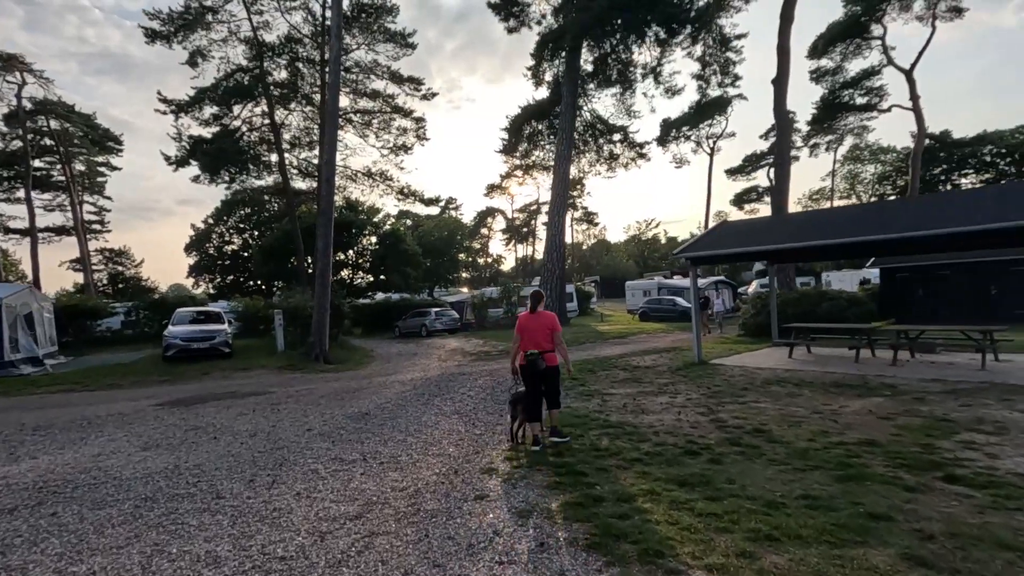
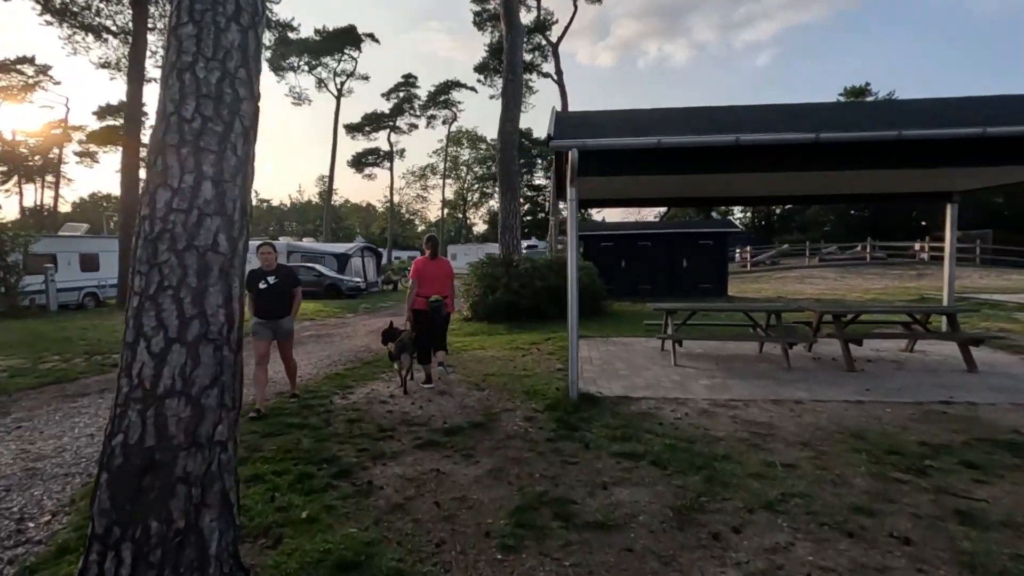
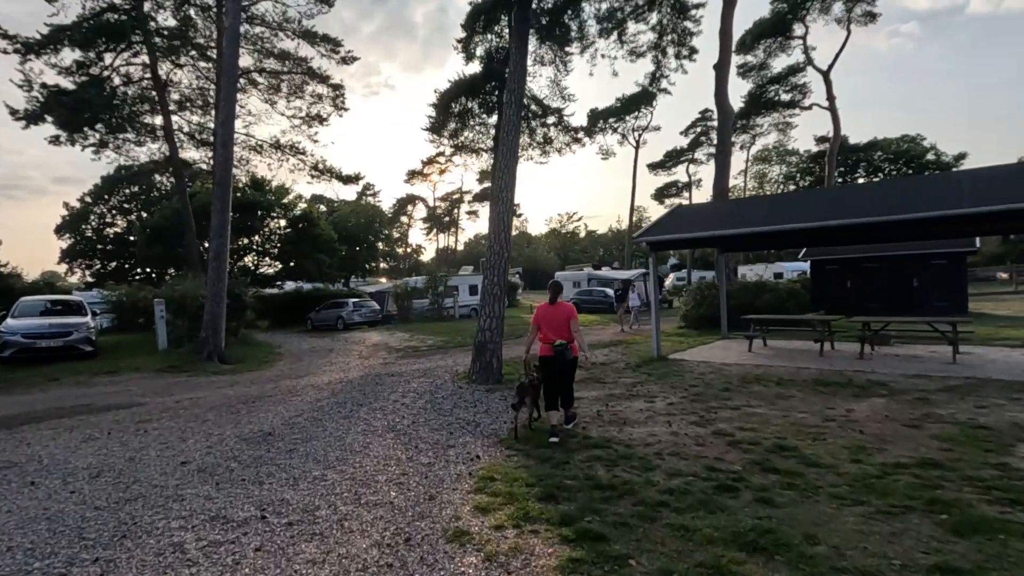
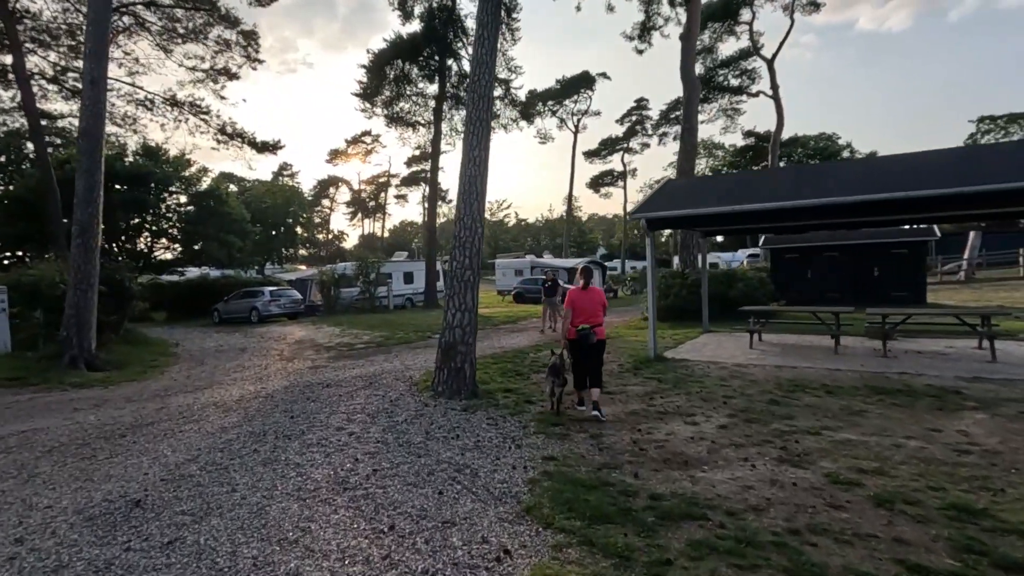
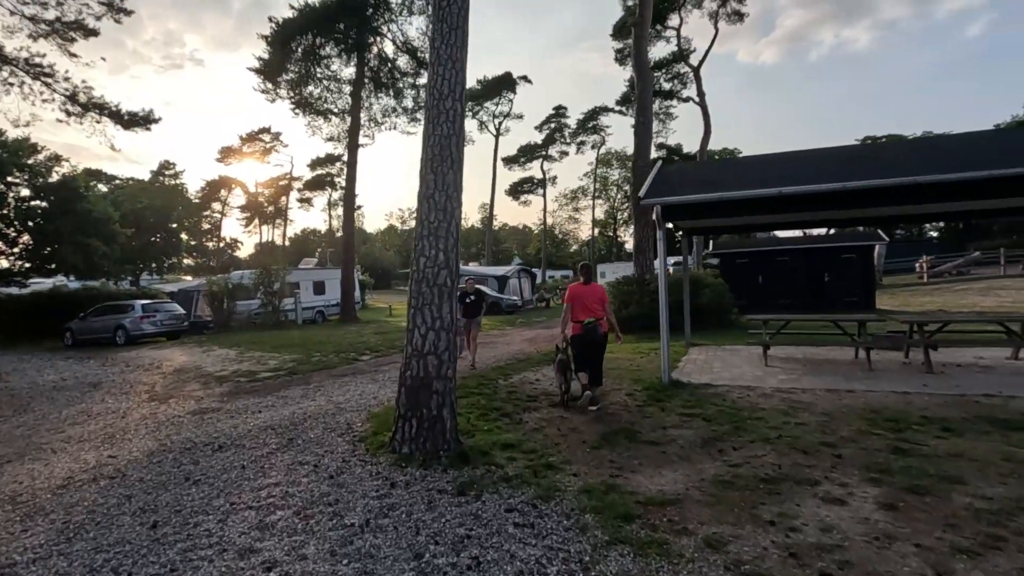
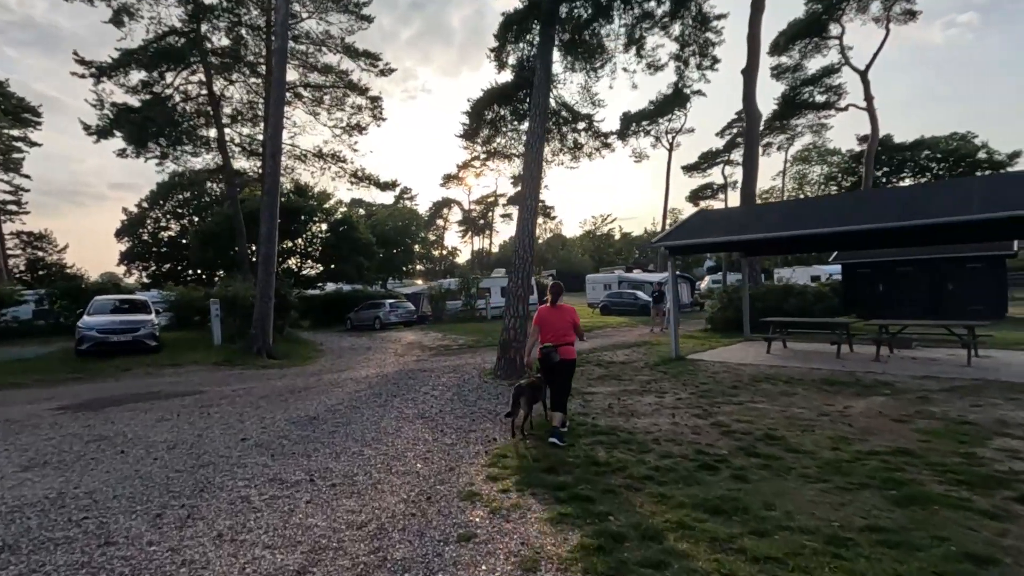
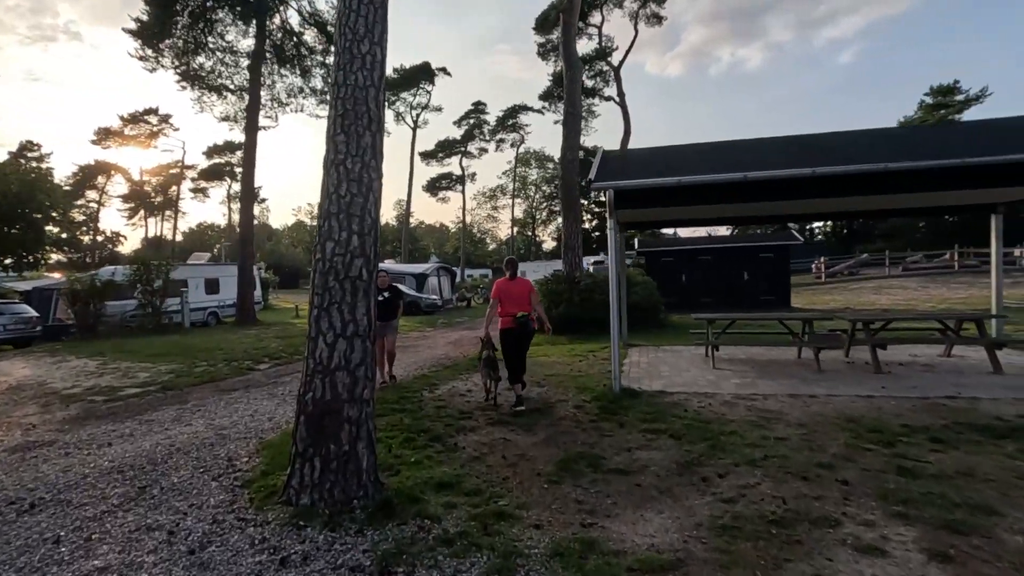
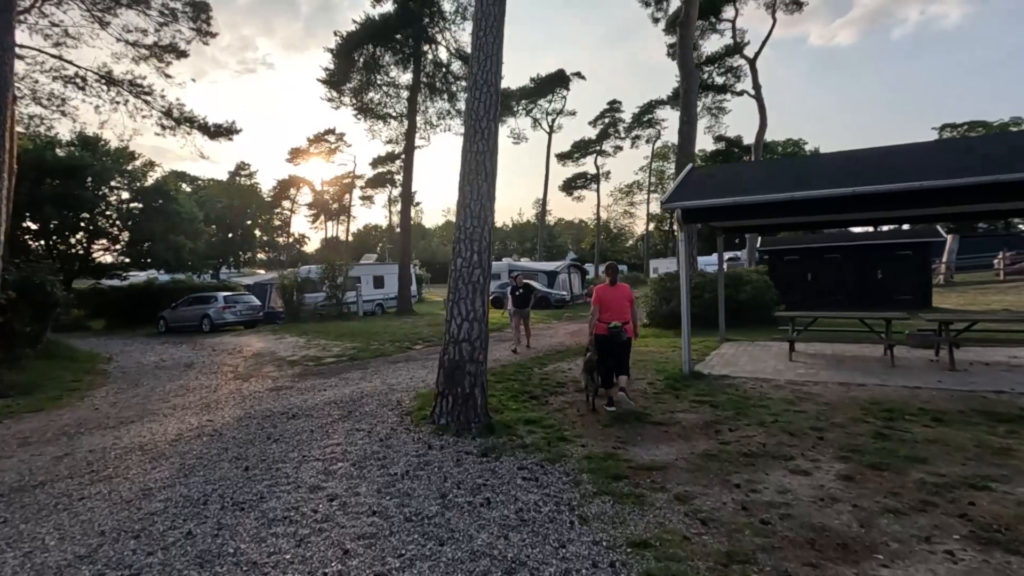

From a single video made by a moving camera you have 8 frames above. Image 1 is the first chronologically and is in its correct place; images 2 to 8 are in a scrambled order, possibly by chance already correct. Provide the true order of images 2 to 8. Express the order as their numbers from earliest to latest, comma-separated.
6, 3, 4, 8, 5, 7, 2
